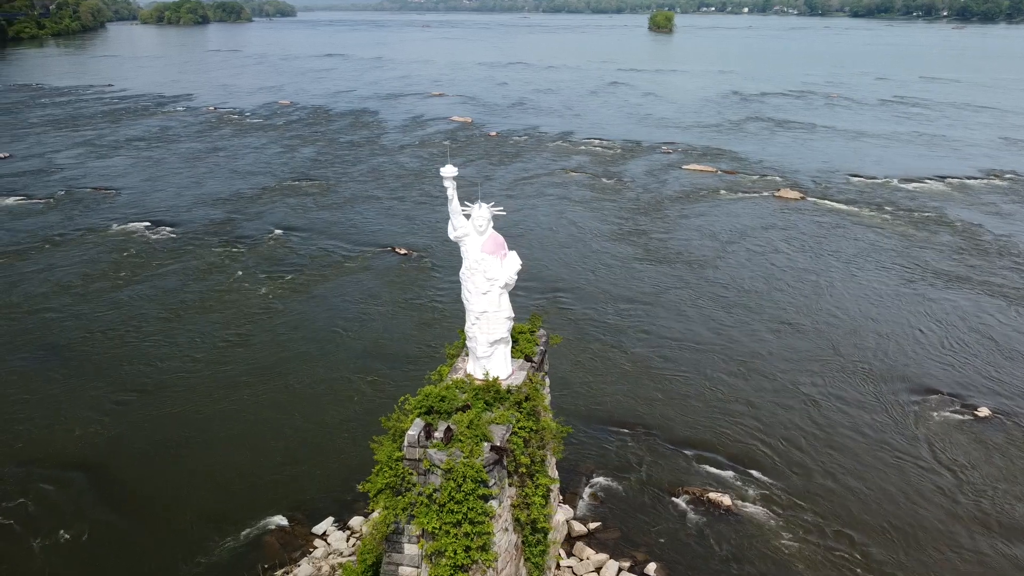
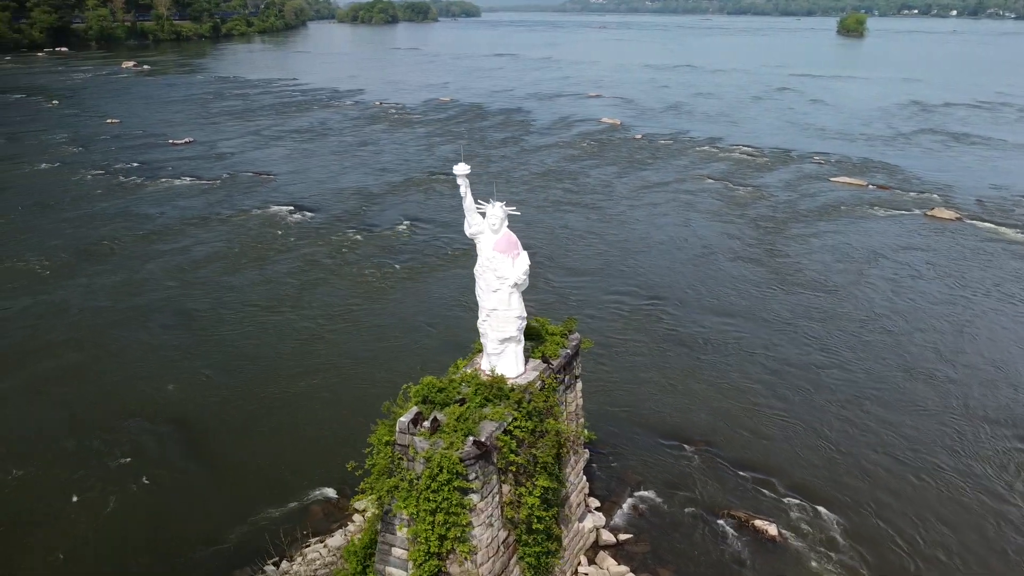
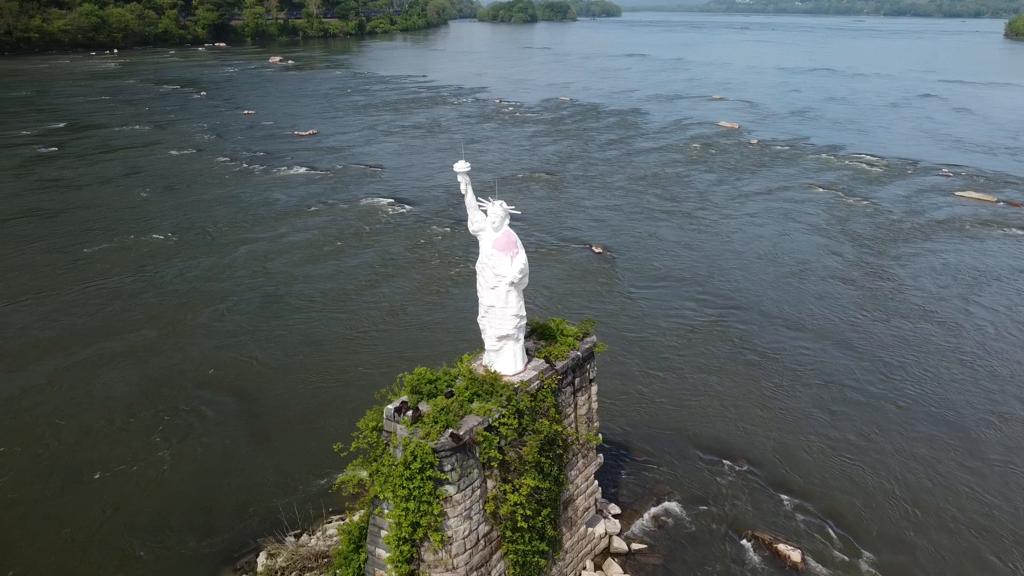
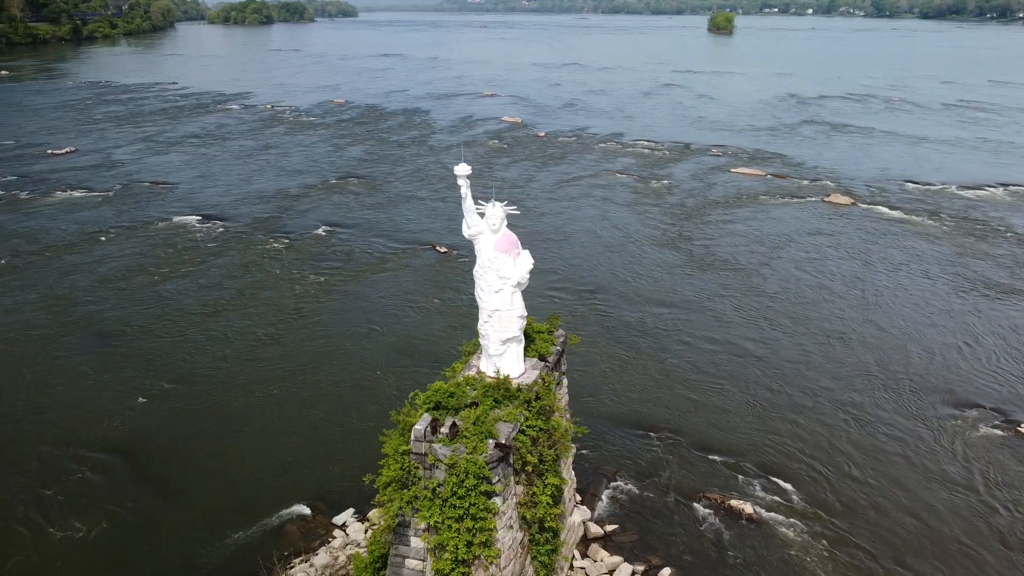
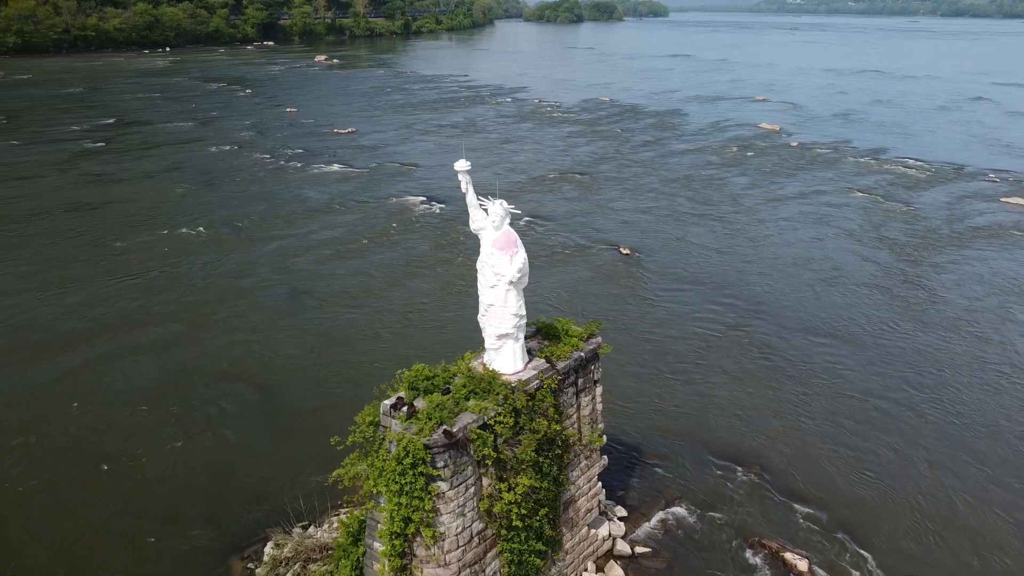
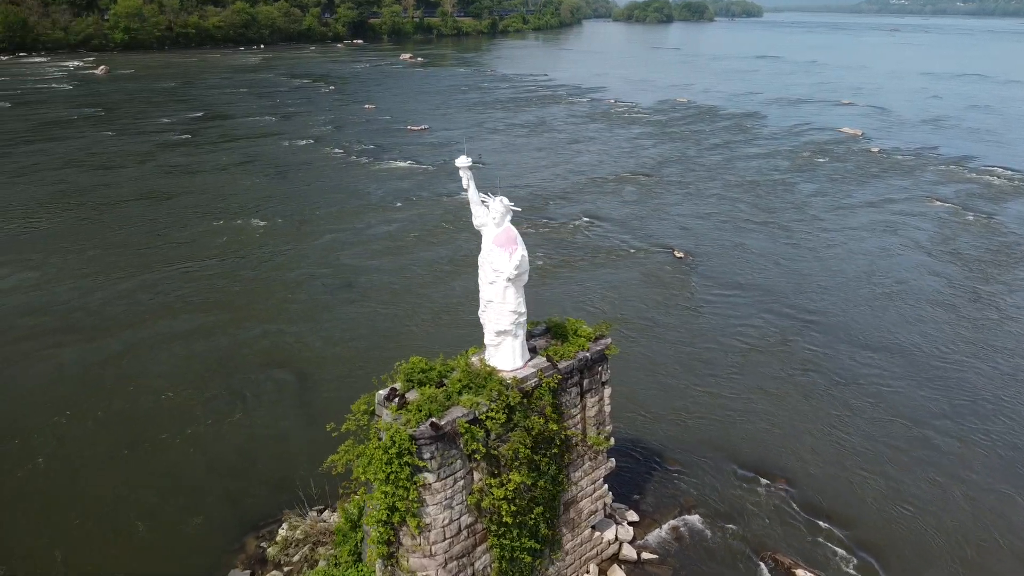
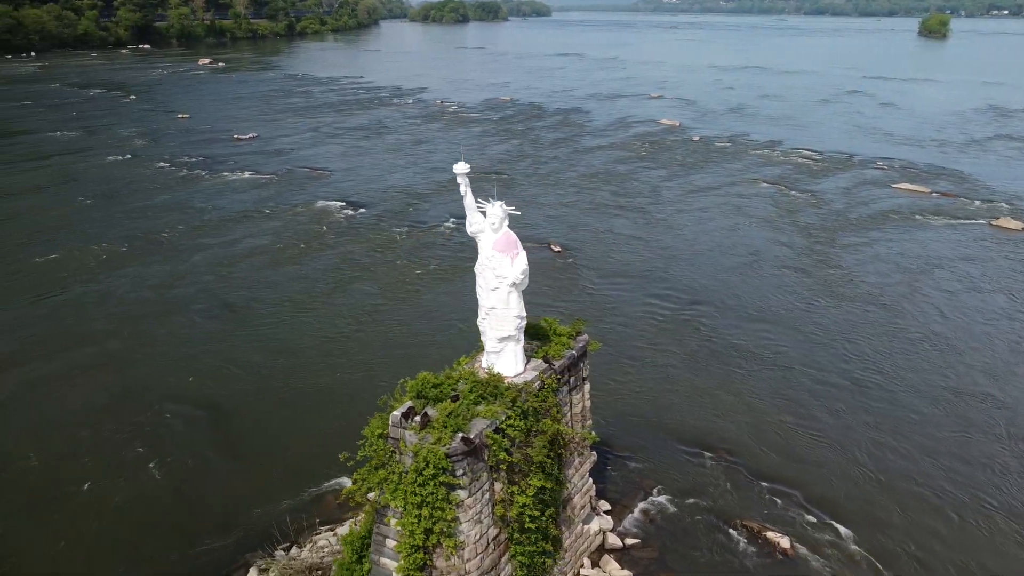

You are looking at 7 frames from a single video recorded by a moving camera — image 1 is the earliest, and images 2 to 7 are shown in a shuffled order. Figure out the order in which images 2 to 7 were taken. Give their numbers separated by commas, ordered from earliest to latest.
4, 2, 7, 3, 5, 6
